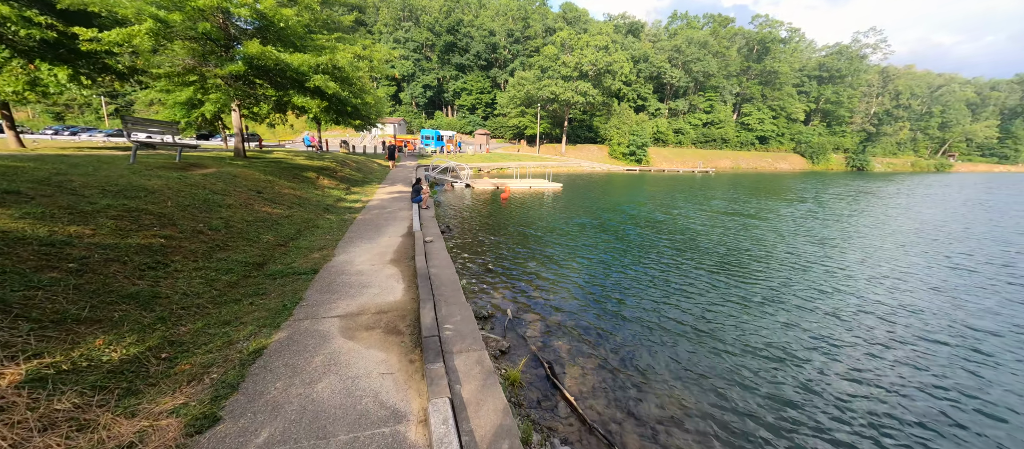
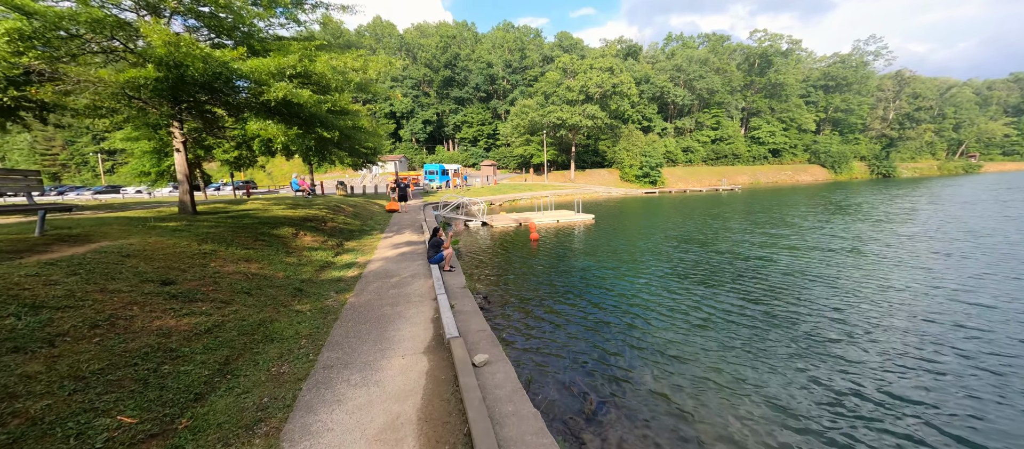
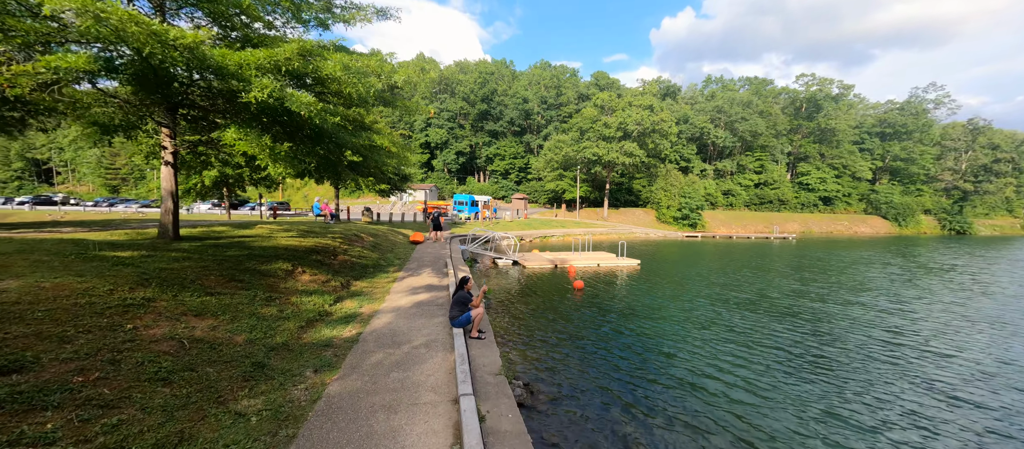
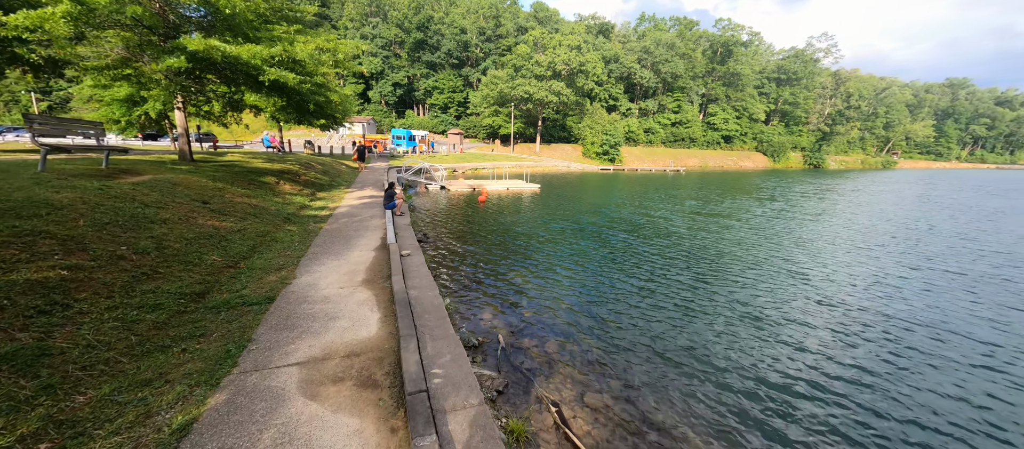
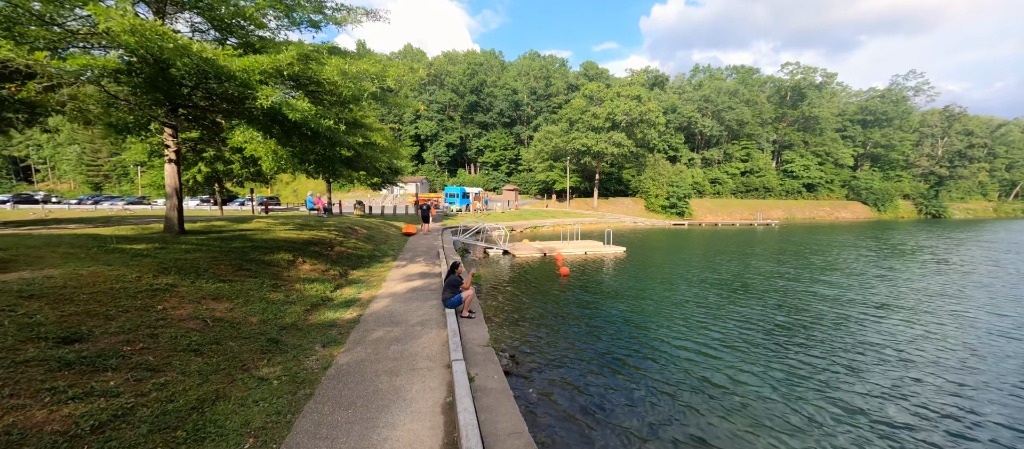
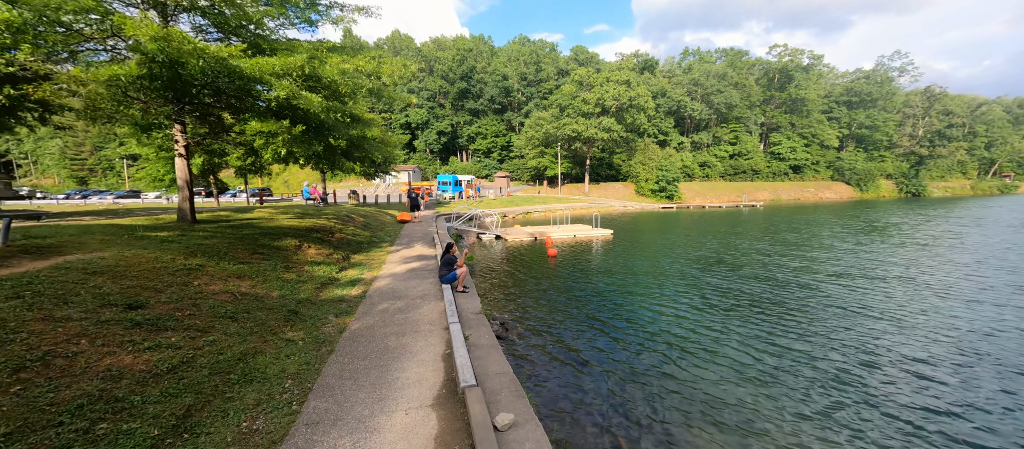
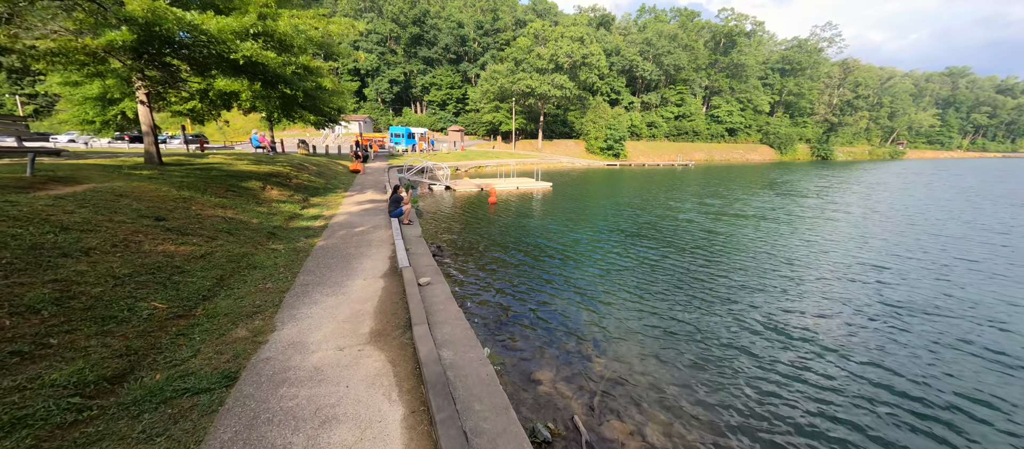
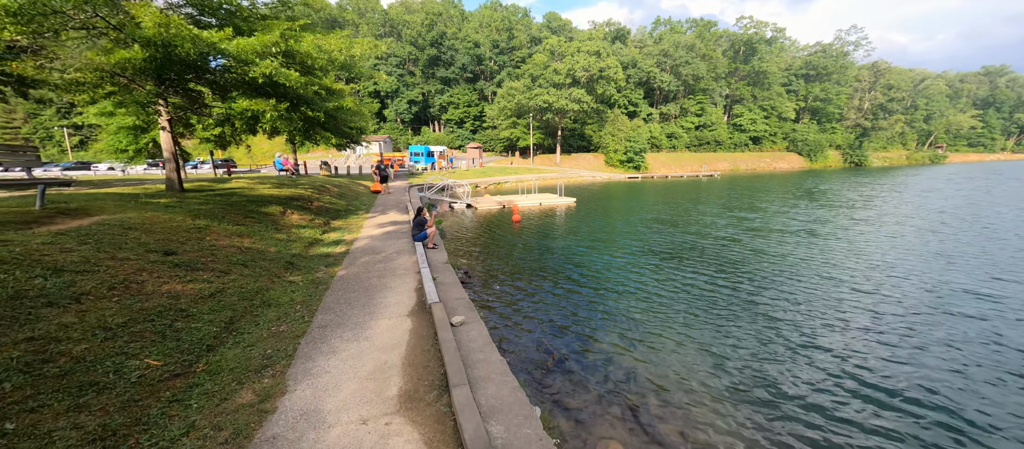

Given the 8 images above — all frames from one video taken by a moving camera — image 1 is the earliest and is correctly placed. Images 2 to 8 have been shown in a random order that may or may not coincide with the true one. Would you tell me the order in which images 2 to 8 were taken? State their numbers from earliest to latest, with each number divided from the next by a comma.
4, 7, 8, 2, 6, 5, 3
